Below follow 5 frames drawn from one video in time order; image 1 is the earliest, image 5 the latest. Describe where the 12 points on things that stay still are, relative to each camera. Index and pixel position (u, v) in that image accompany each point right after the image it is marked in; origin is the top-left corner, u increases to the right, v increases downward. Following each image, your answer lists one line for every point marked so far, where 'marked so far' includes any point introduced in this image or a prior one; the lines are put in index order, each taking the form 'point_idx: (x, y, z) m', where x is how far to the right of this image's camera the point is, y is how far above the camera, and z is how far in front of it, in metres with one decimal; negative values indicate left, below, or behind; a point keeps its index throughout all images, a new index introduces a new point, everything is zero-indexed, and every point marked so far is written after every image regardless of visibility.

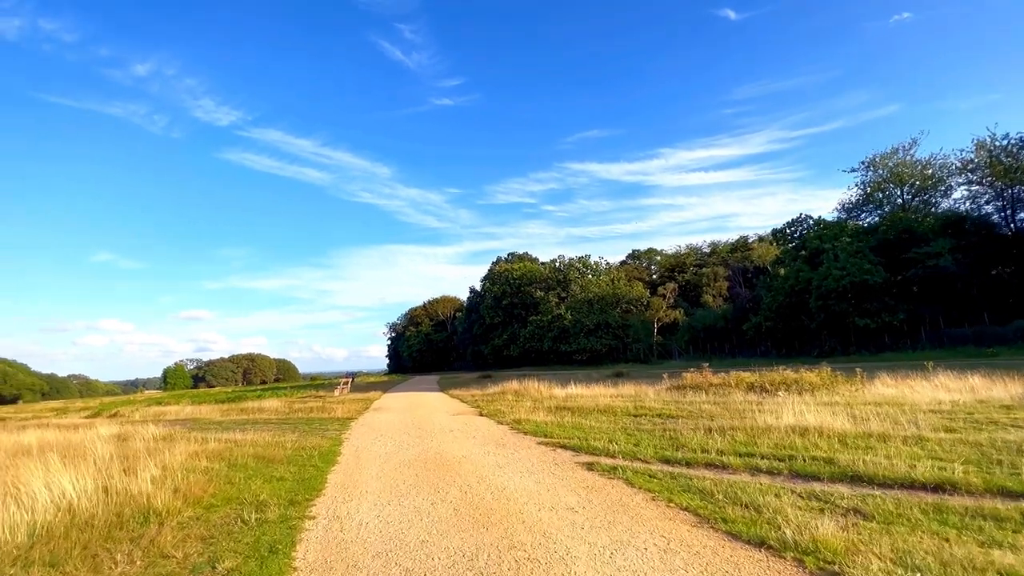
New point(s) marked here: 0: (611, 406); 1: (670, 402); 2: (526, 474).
0: (+4.2, -5.1, +19.2) m
1: (+6.8, -4.9, +19.5) m
2: (+0.3, -3.6, +8.7) m
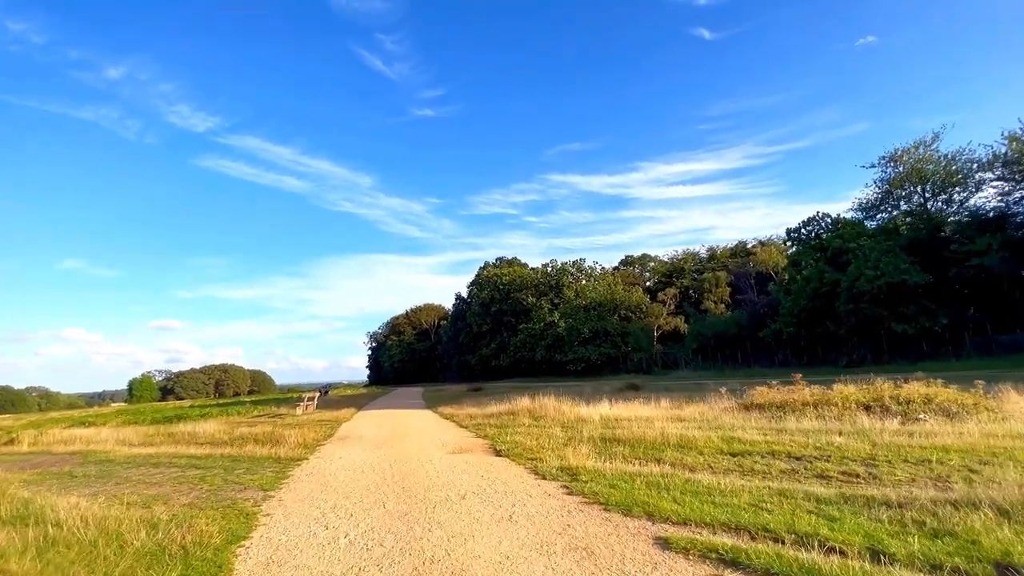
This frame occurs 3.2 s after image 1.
0: (+5.1, -4.4, +13.1) m
1: (+7.6, -4.2, +13.5) m
2: (+1.5, -2.6, +2.4) m
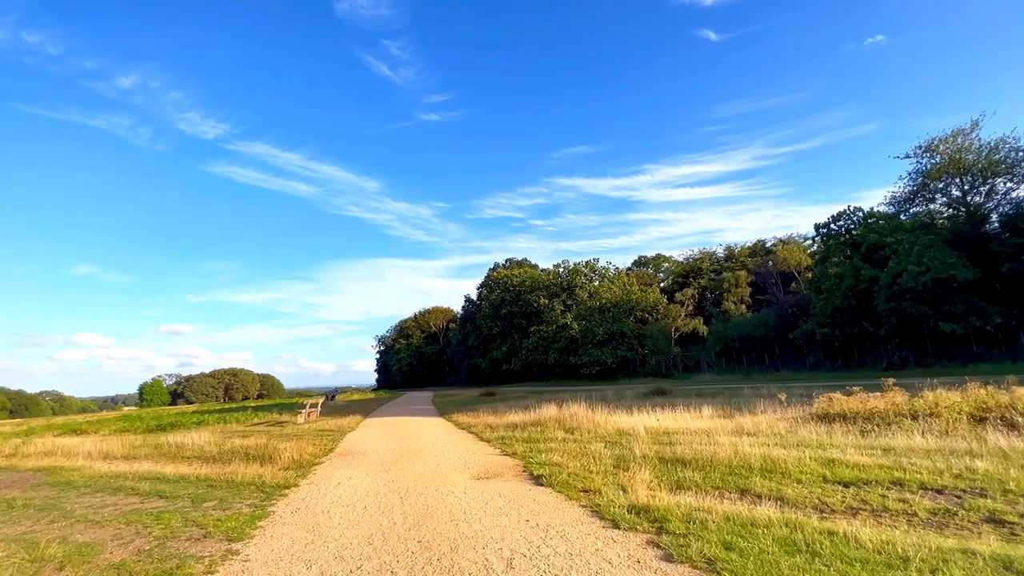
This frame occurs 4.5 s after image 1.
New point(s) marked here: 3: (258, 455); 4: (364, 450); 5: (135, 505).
0: (+6.0, -4.0, +10.4) m
1: (+8.6, -3.8, +10.8) m
2: (+2.3, -2.2, -0.2) m
3: (-9.1, -6.0, +16.3) m
4: (-4.8, -5.3, +14.8) m
5: (-7.9, -4.5, +9.5) m
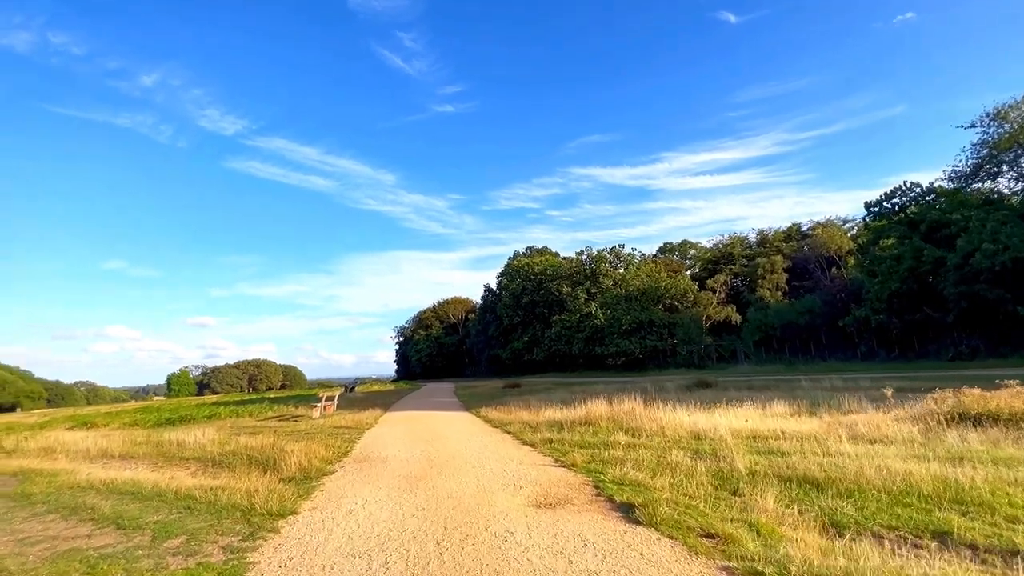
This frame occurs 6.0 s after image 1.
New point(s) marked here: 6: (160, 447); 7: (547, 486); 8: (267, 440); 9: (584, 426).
0: (+7.2, -3.2, +7.5) m
1: (+9.8, -3.1, +7.7) m
2: (+3.1, -1.6, -3.1) m
3: (-7.7, -5.2, +13.9) m
4: (-3.5, -4.5, +12.2) m
5: (-6.7, -3.9, +7.0) m
6: (-15.0, -6.7, +19.3) m
7: (+0.6, -3.7, +8.6) m
8: (-9.4, -5.9, +17.5) m
9: (+2.3, -4.5, +14.6) m
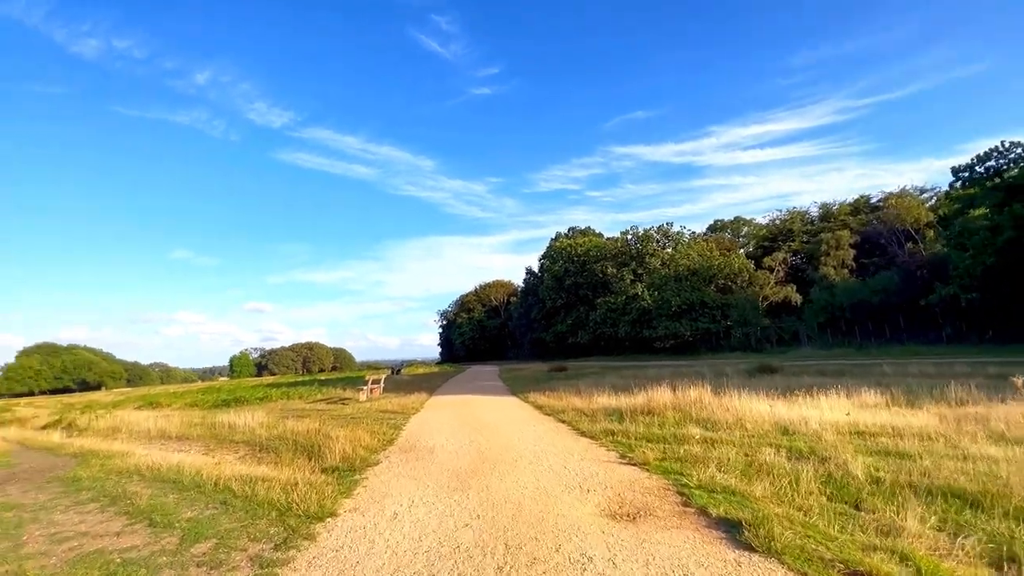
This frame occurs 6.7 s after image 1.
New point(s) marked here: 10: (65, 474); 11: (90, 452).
0: (+8.1, -2.7, +5.6) m
1: (+10.7, -2.5, +5.6) m
2: (+3.1, -1.6, -4.6) m
3: (-6.1, -4.7, +13.4) m
4: (-2.0, -4.0, +11.3) m
5: (-5.7, -3.6, +6.4) m
6: (-12.9, -6.0, +19.5) m
7: (+1.7, -3.2, +7.3) m
8: (-7.4, -5.2, +17.2) m
9: (+3.9, -3.7, +13.2) m
10: (-11.6, -4.9, +12.0) m
11: (-14.4, -5.6, +15.6) m
